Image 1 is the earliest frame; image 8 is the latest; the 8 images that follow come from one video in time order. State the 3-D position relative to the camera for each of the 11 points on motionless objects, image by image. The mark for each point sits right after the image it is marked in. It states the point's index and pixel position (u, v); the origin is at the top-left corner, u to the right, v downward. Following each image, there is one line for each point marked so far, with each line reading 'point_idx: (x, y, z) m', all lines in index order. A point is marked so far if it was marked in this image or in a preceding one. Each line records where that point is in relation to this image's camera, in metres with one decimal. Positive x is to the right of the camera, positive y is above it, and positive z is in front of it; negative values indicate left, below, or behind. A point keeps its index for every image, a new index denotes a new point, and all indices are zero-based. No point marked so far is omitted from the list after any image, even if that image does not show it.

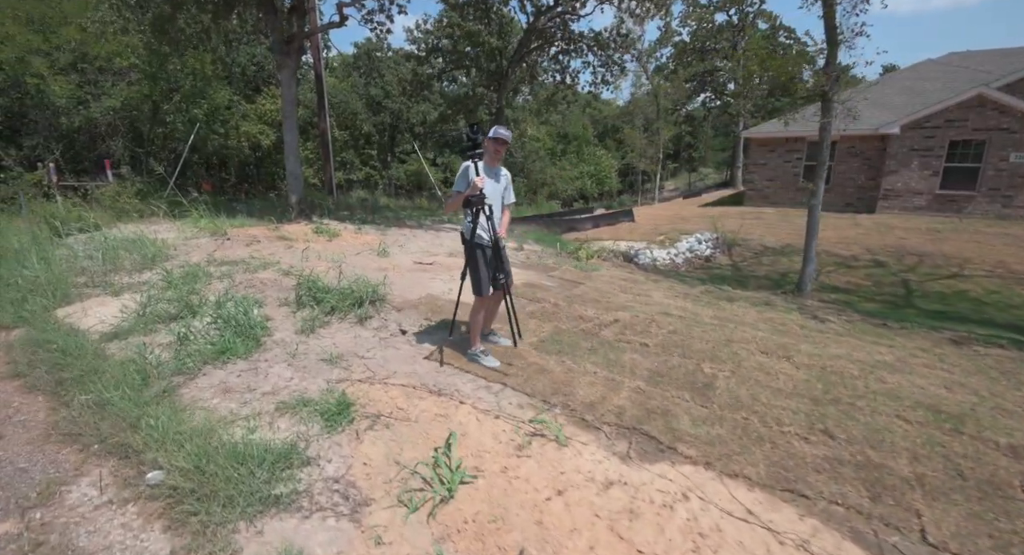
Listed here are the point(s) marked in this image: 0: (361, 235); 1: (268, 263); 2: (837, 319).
0: (-2.8, +0.8, +8.9) m
1: (-3.4, +0.2, +6.7) m
2: (+4.0, -0.5, +5.7) m
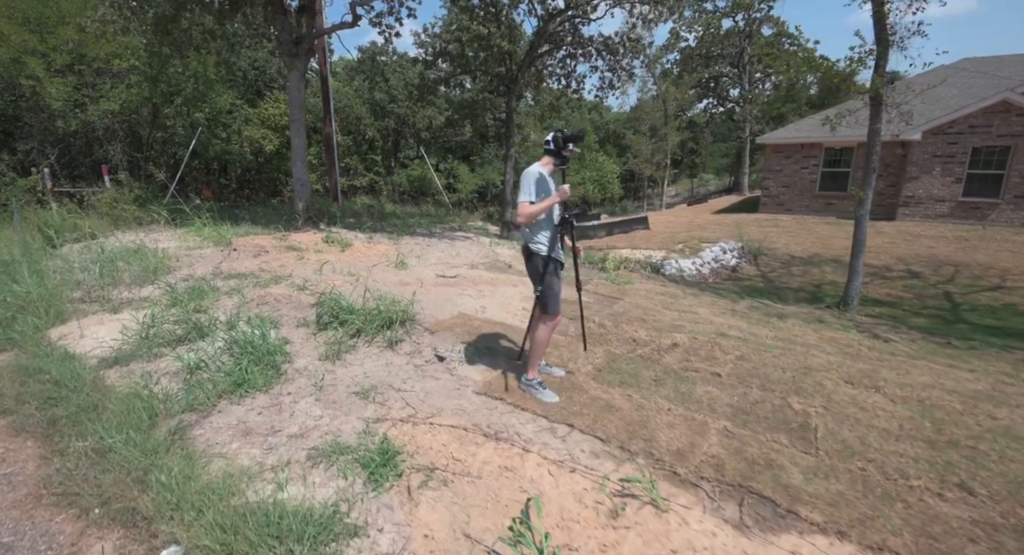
0: (-2.5, +0.6, +8.4) m
1: (-3.1, 0.0, +6.2) m
2: (+4.3, -0.7, +5.3) m
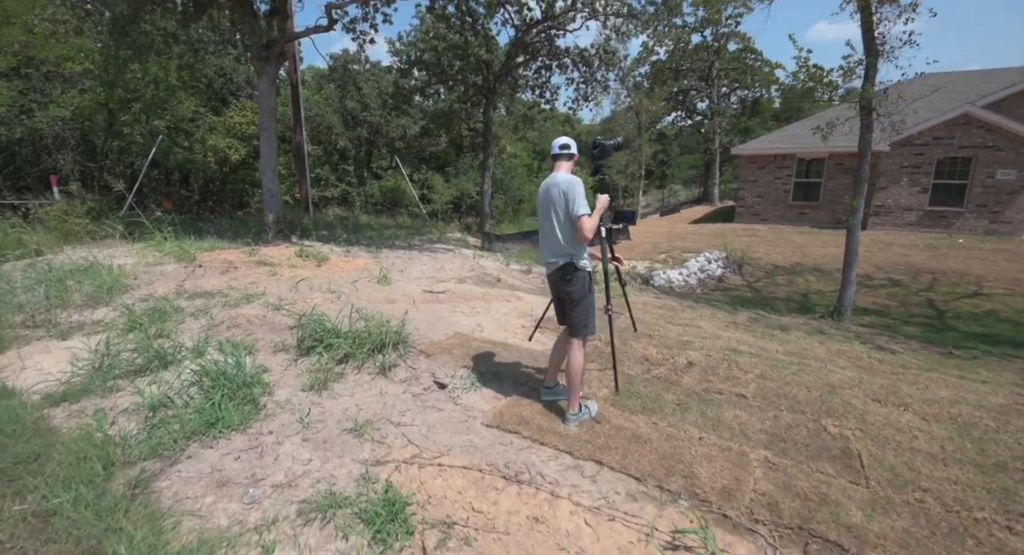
0: (-2.7, +0.3, +8.0) m
1: (-3.1, -0.2, +5.7) m
2: (+4.3, -0.8, +5.2) m
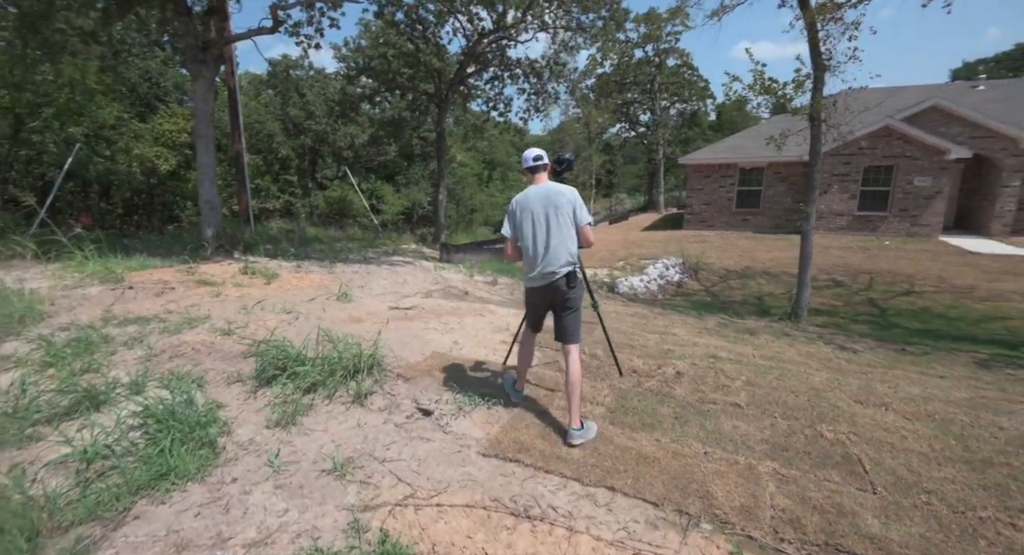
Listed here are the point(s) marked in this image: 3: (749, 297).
0: (-3.3, 0.0, +7.4) m
1: (-3.4, -0.4, +5.2) m
2: (+4.0, -0.8, +5.4) m
3: (+4.4, -0.3, +8.7) m
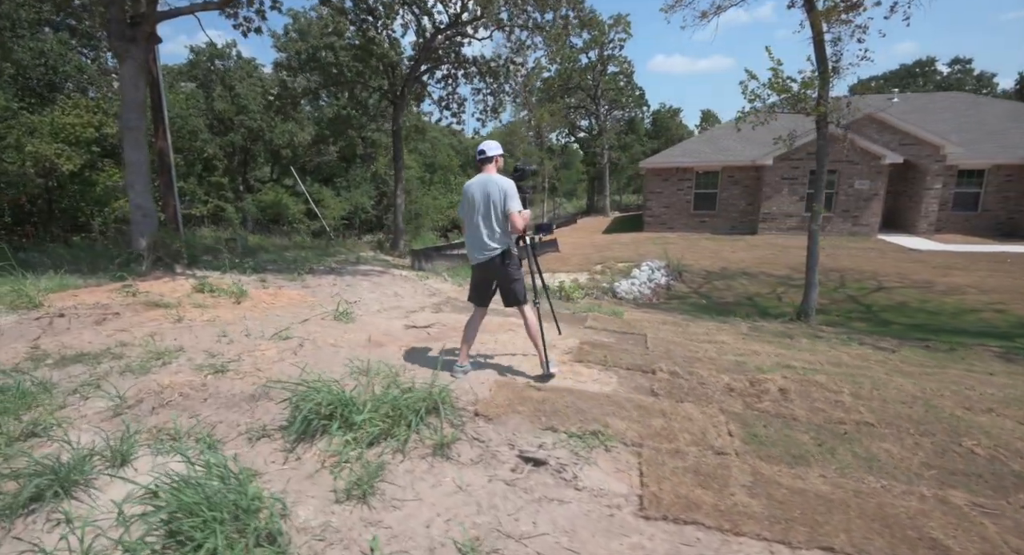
0: (-3.2, -0.2, +6.4) m
1: (-3.0, -0.6, +4.1) m
2: (+4.4, -0.8, +5.5) m
3: (+4.2, -0.4, +8.7) m
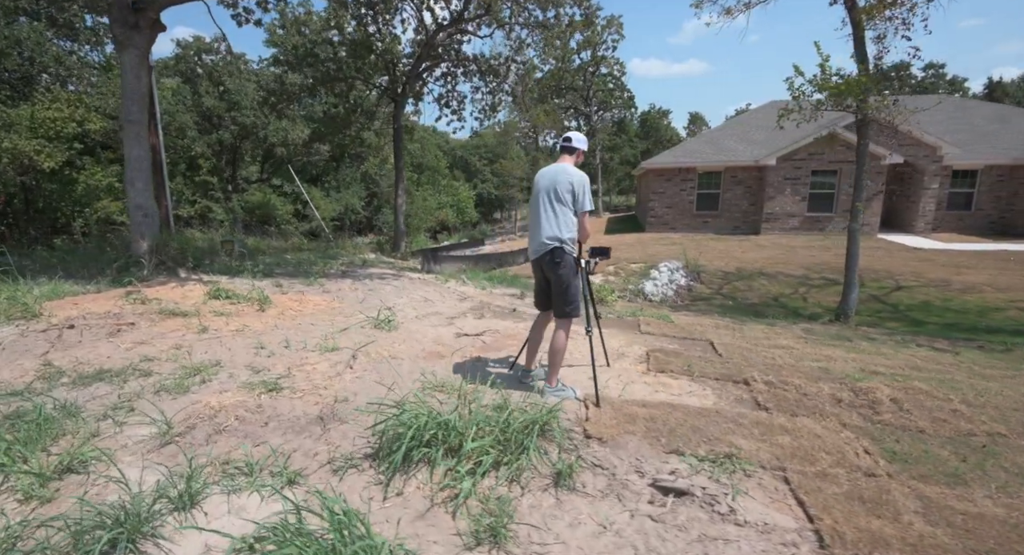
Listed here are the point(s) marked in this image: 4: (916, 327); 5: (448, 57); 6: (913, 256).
0: (-2.7, -0.2, +5.9) m
1: (-2.4, -0.7, +3.7) m
2: (+4.9, -0.8, +5.3) m
3: (+4.6, -0.4, +8.6) m
4: (+5.8, -0.7, +6.9) m
5: (-1.8, +6.6, +14.1) m
6: (+9.7, +0.5, +11.5) m
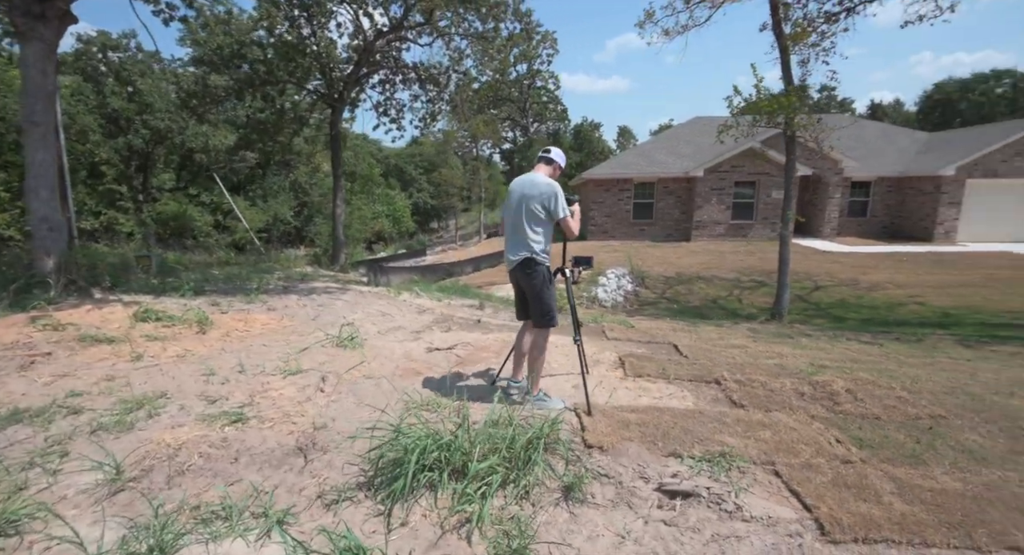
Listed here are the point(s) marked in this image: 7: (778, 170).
0: (-3.1, -0.4, +5.5) m
1: (-2.5, -0.8, +3.3) m
2: (+4.5, -0.8, +5.9) m
3: (+3.7, -0.4, +9.1) m
4: (+5.2, -0.7, +7.6) m
5: (-3.6, +6.3, +13.8) m
6: (+8.3, +0.5, +12.7) m
7: (+8.6, +3.5, +15.4) m
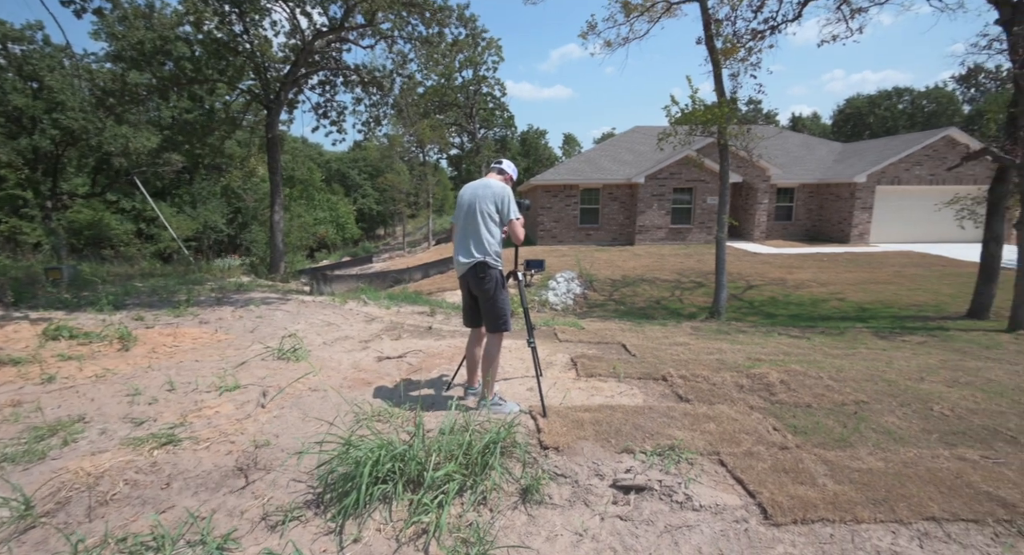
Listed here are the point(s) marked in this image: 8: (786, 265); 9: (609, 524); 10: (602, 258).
0: (-3.7, -0.6, +5.1) m
1: (-2.8, -0.9, +3.0) m
2: (+3.8, -0.8, +6.4) m
3: (+2.7, -0.5, +9.4) m
4: (+4.4, -0.7, +8.1) m
5: (-5.1, +6.0, +13.4) m
6: (+6.9, +0.5, +13.5) m
7: (+6.8, +3.5, +16.3) m
8: (+7.3, +0.3, +12.7) m
9: (+0.4, -1.1, +2.2) m
10: (+2.6, +0.6, +14.0) m
